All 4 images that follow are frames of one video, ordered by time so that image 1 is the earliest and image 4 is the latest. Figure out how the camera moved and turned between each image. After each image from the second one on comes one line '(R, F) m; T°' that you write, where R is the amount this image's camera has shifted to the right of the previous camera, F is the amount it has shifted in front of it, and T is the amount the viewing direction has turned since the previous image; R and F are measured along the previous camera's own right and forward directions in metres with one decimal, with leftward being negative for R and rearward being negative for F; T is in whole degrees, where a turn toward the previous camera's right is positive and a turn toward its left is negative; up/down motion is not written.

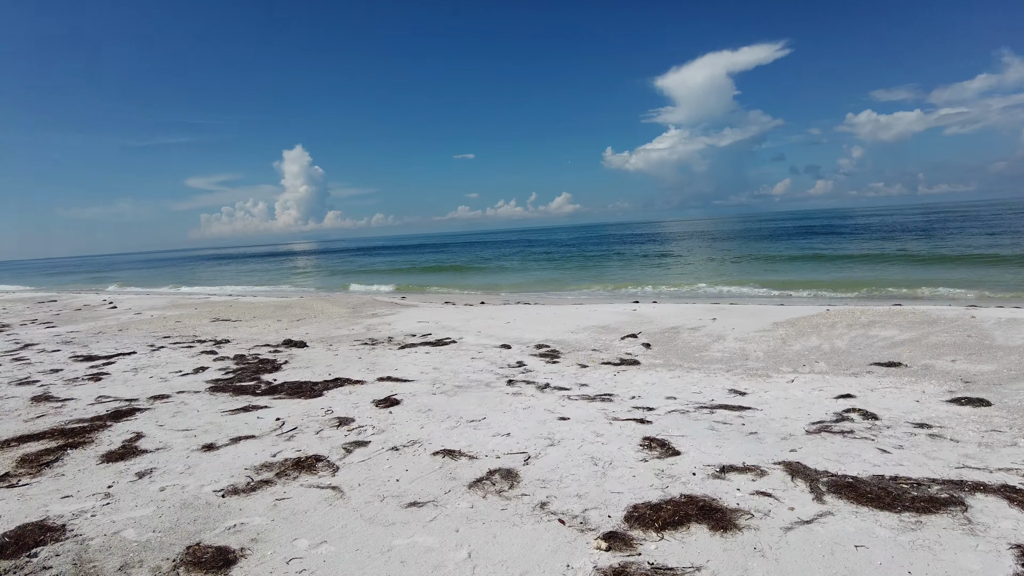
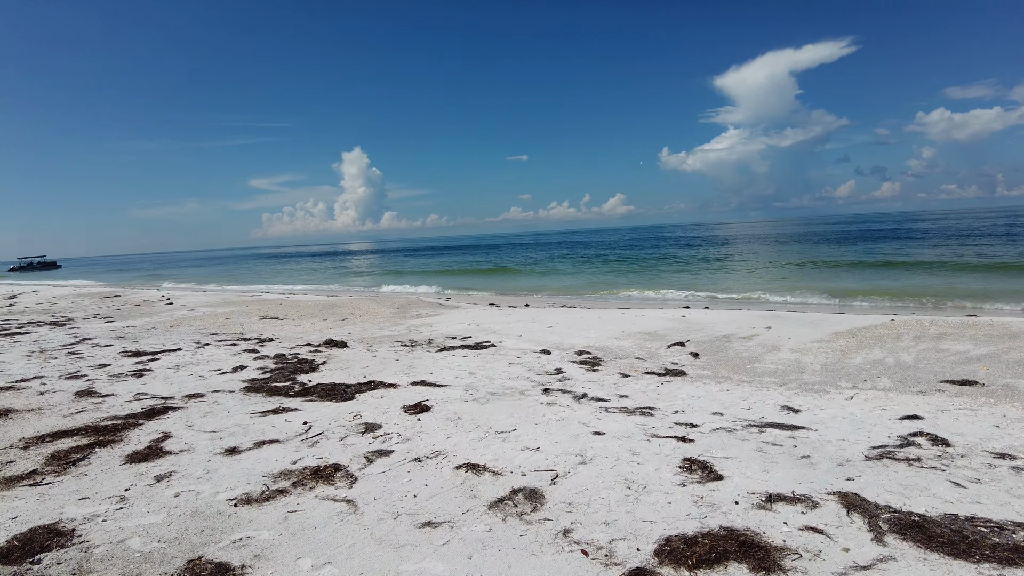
(+0.2, +0.3) m; -5°
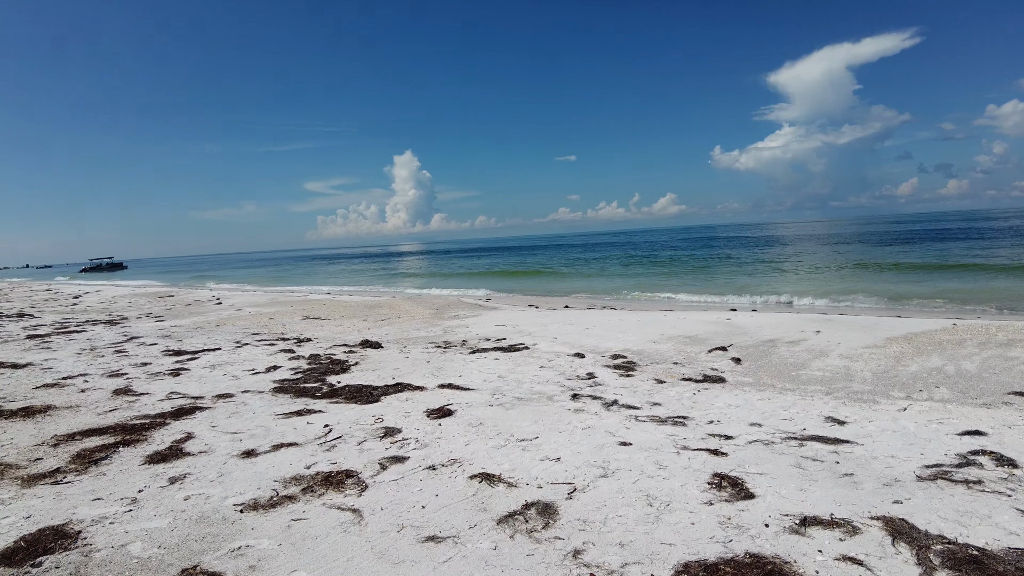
(+0.2, +0.3) m; -4°
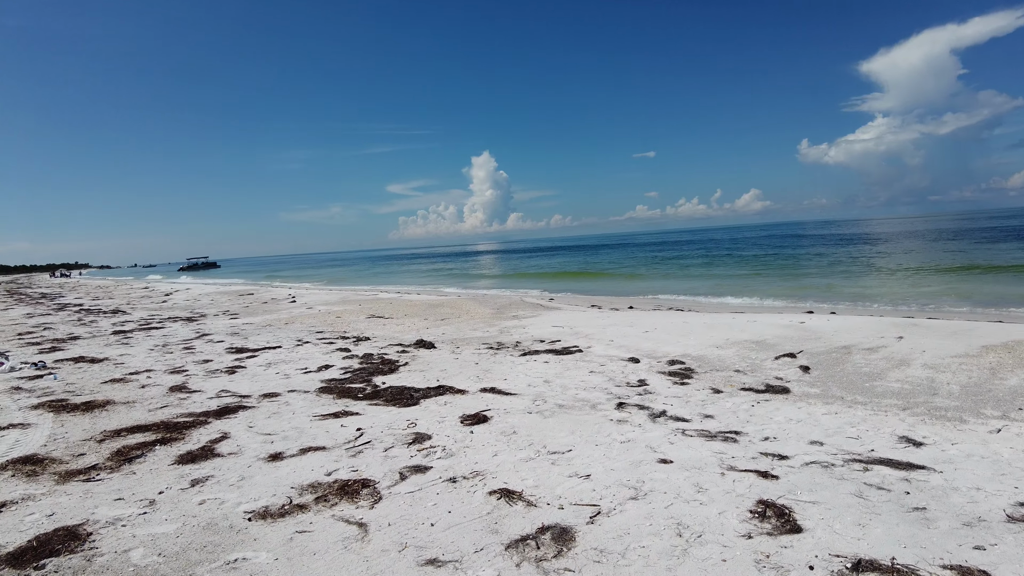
(+0.4, +0.4) m; -7°
